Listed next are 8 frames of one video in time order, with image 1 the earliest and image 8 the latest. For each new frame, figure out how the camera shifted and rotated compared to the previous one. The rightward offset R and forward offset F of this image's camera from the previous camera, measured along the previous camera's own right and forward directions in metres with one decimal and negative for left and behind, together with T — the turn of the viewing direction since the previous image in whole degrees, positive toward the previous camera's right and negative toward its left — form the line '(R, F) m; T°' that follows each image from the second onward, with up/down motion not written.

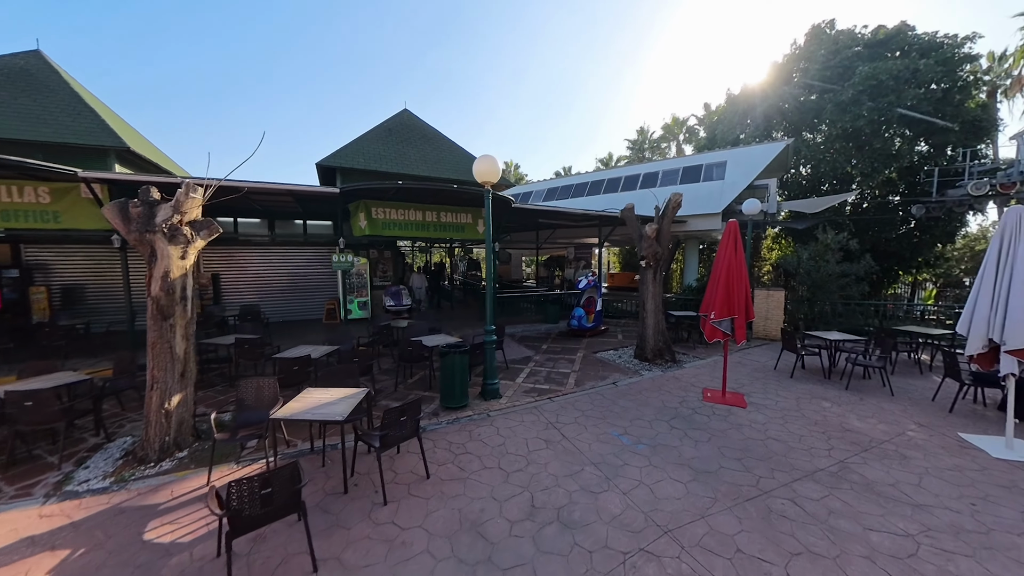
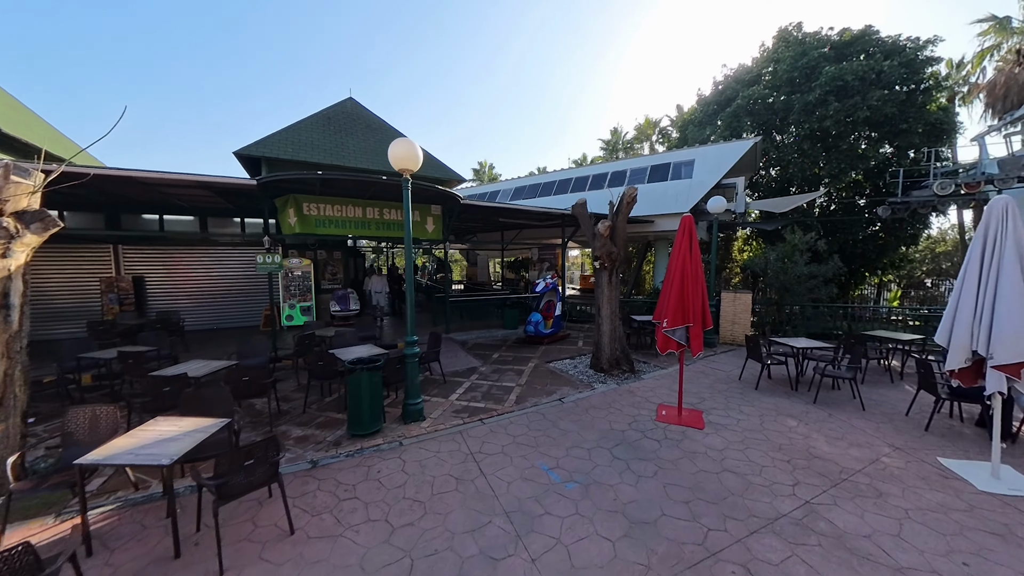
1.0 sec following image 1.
(+0.9, +1.0) m; +3°
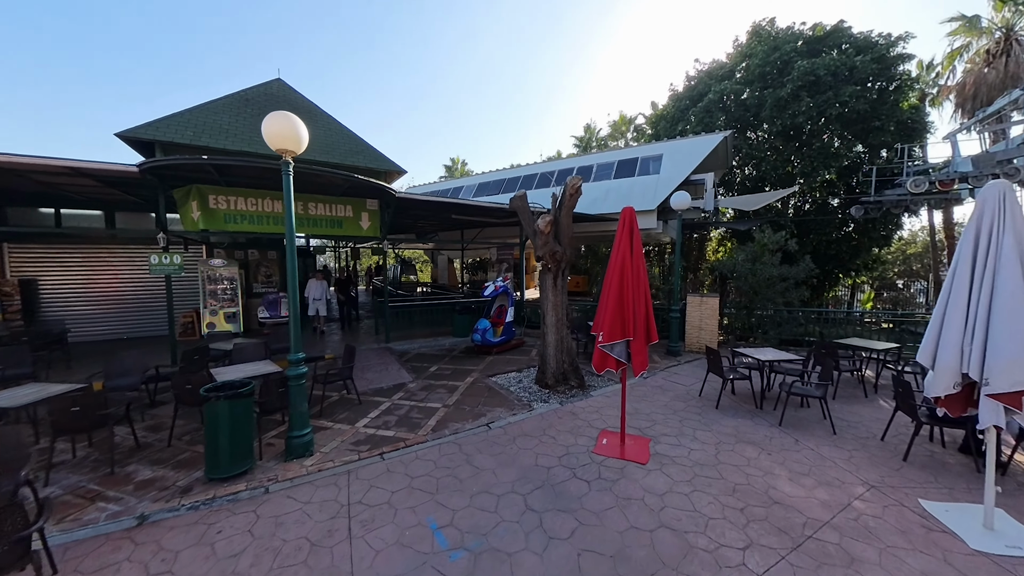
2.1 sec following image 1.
(+1.0, +1.1) m; +2°
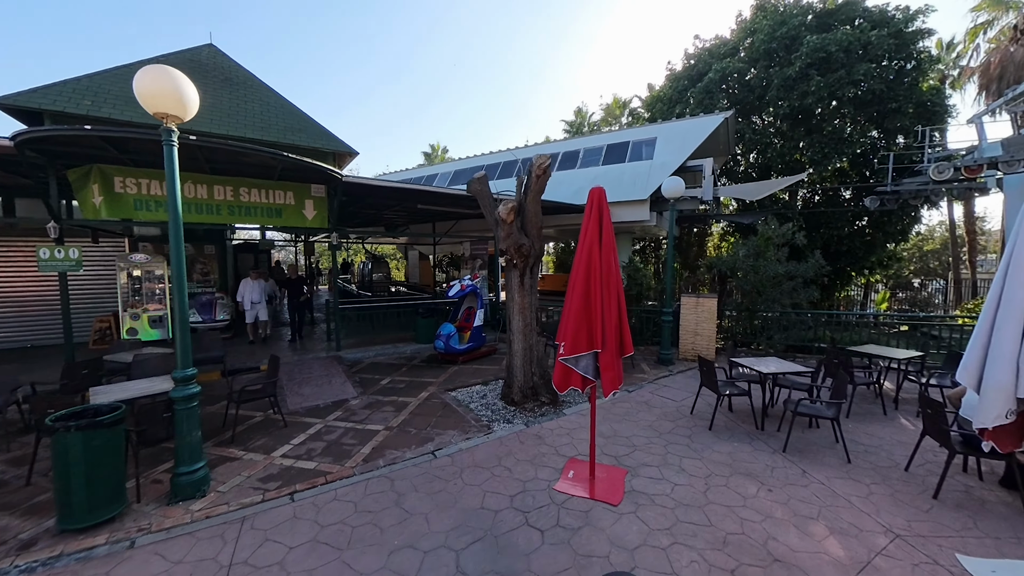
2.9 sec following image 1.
(+0.7, +1.0) m; -1°
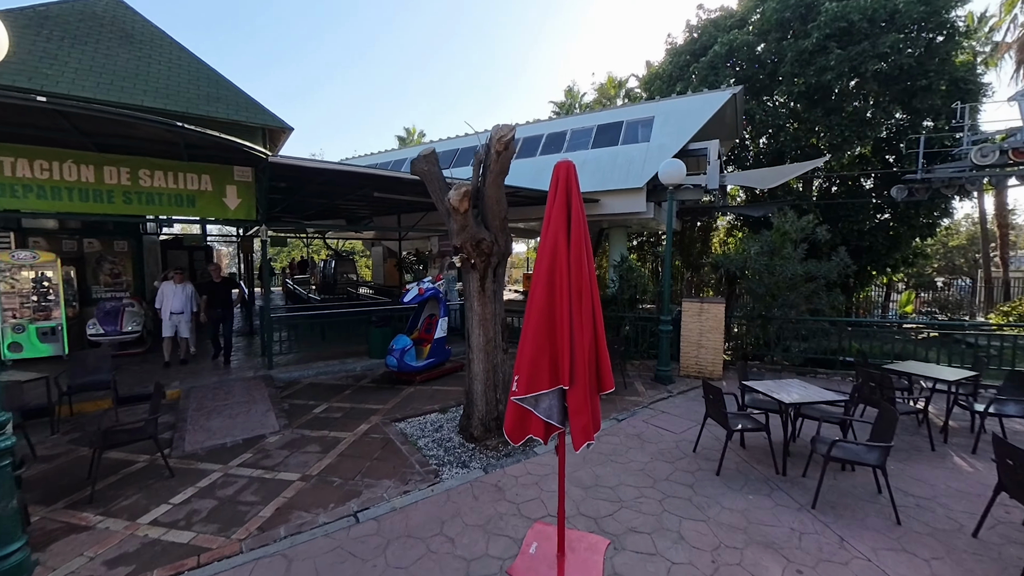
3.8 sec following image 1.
(+0.5, +1.2) m; 0°
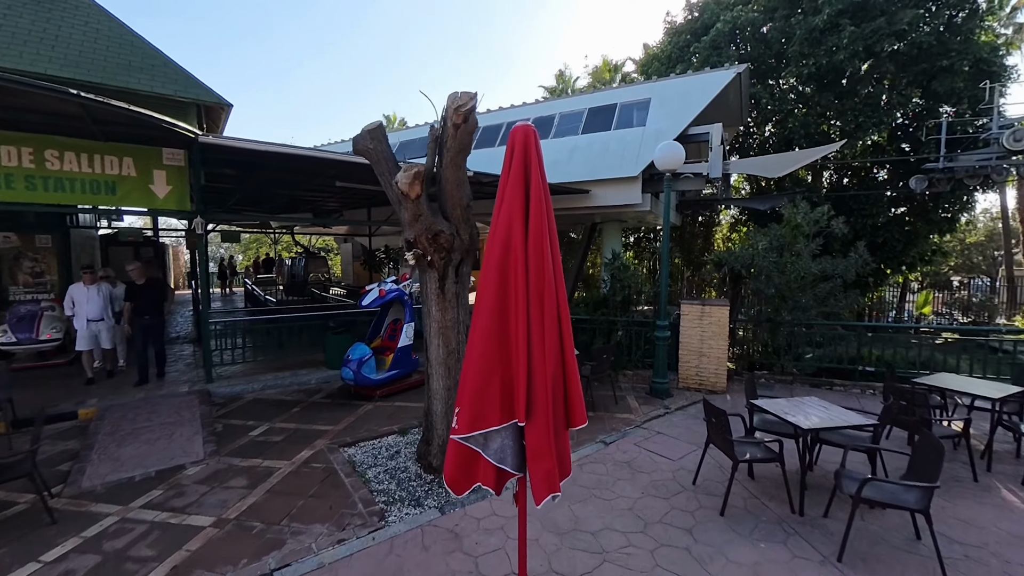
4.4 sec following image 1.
(+0.4, +0.8) m; 0°
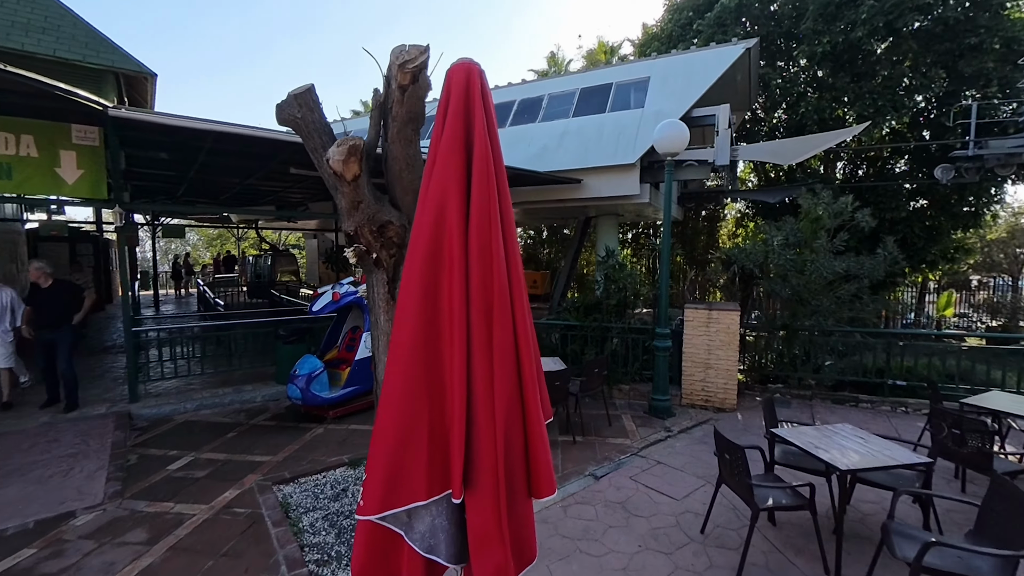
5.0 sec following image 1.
(+0.3, +0.8) m; 0°
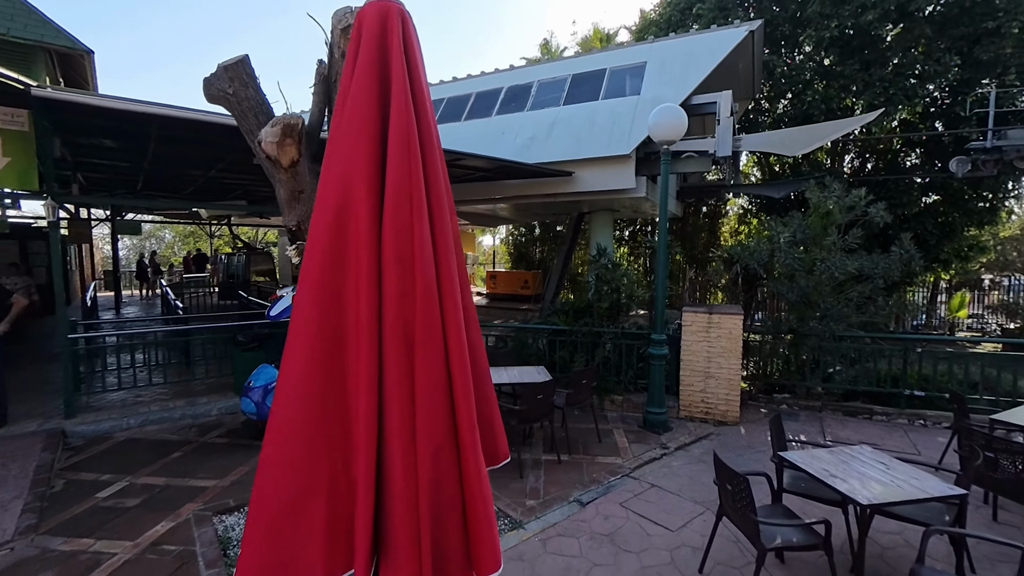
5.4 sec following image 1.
(+0.2, +0.5) m; 0°
